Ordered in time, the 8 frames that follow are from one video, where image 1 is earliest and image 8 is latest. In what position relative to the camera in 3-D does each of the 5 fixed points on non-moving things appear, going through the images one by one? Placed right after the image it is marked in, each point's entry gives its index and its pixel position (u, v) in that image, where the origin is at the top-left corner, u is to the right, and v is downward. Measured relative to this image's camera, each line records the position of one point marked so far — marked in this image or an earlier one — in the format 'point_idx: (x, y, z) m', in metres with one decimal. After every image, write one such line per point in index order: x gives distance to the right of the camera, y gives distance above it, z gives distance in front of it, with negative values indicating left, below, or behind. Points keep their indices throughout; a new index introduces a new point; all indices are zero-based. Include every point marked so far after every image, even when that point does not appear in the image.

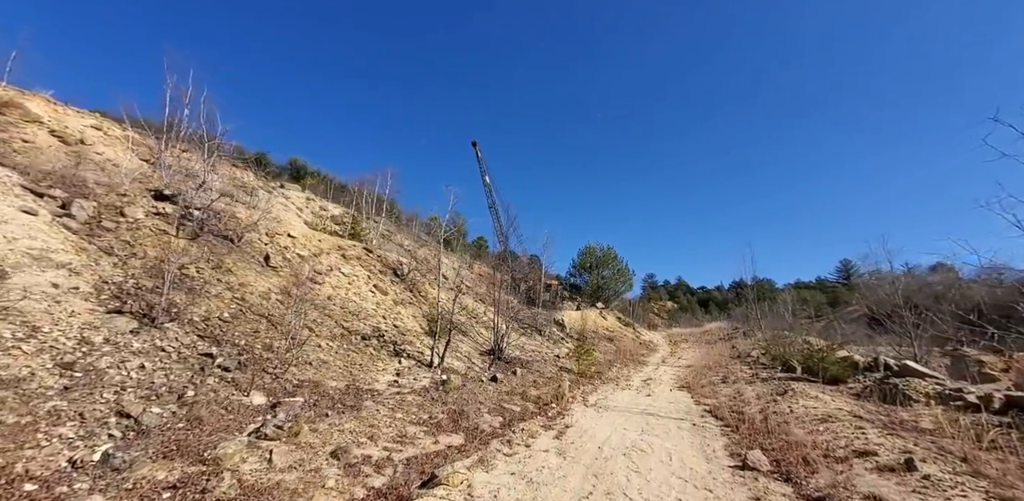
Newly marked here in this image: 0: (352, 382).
0: (-3.2, -2.7, +8.2) m
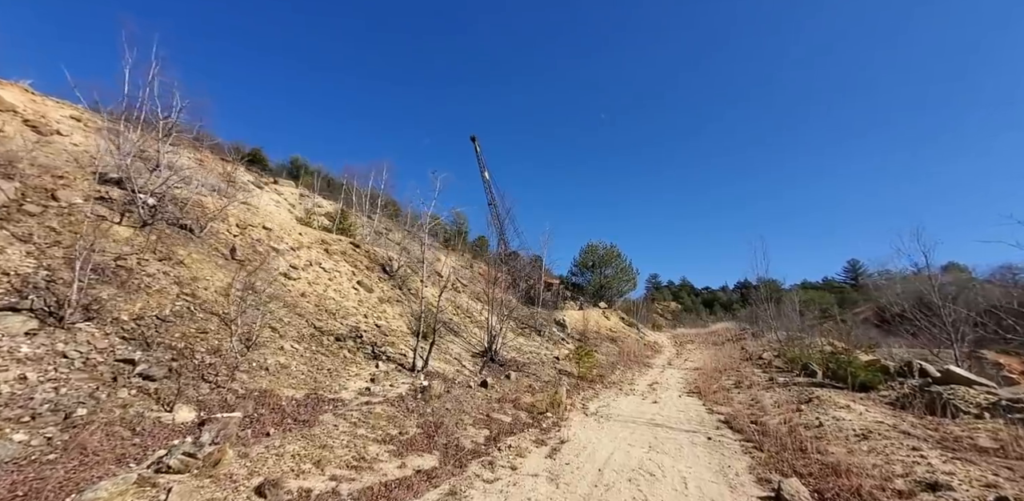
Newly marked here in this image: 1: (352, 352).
0: (-3.4, -2.5, +7.1) m
1: (-3.7, -2.4, +9.5) m
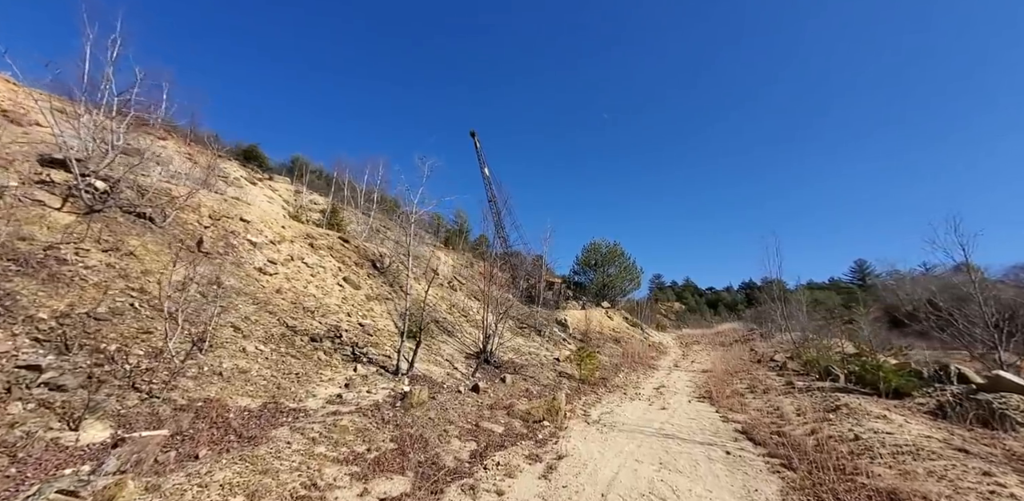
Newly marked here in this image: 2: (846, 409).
0: (-3.6, -2.3, +6.1) m
1: (-3.9, -2.2, +8.6) m
2: (+7.6, -3.6, +9.1) m
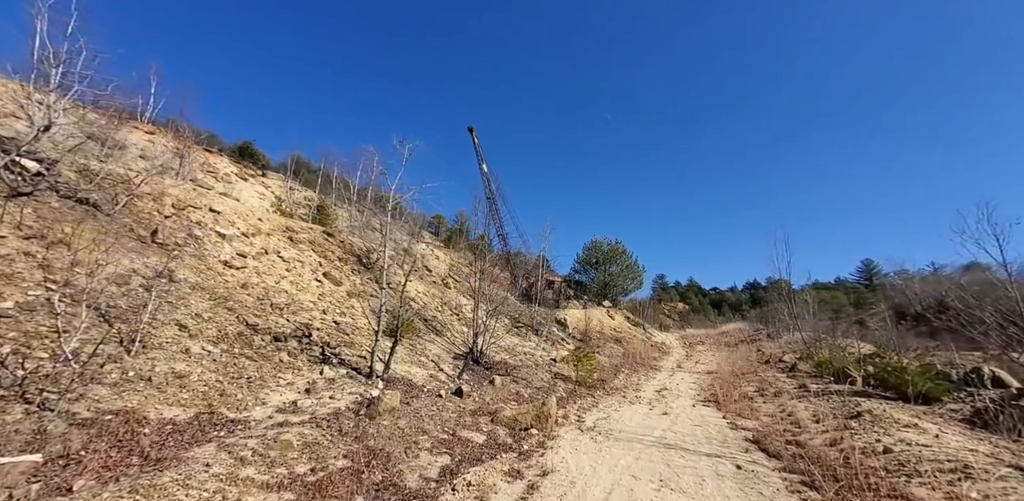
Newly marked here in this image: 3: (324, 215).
0: (-3.9, -2.1, +5.3) m
1: (-4.2, -2.0, +7.7) m
2: (+7.3, -3.3, +8.1) m
3: (-9.2, +1.7, +19.9) m
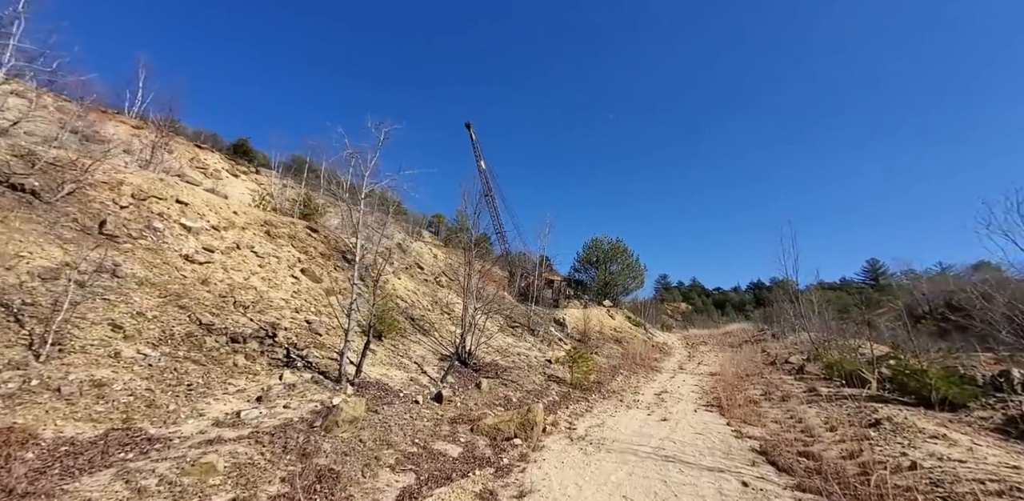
0: (-4.3, -1.9, +4.5) m
1: (-4.5, -1.8, +7.0) m
2: (+6.9, -3.2, +7.3) m
3: (-9.5, +1.9, +19.2) m
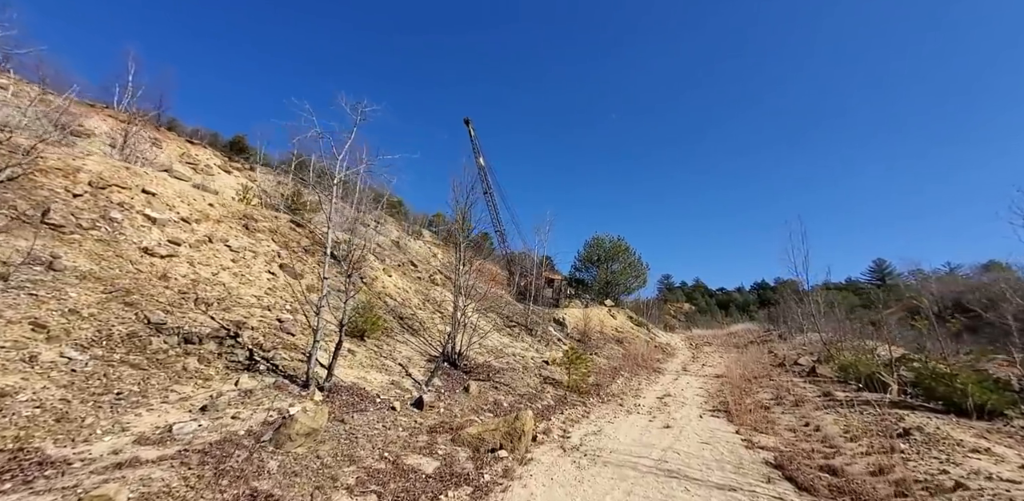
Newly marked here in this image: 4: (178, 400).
0: (-4.5, -1.7, +3.8) m
1: (-4.8, -1.7, +6.3) m
2: (+6.7, -3.0, +6.5) m
3: (-9.7, +2.0, +18.5) m
4: (-4.3, -1.9, +5.3) m
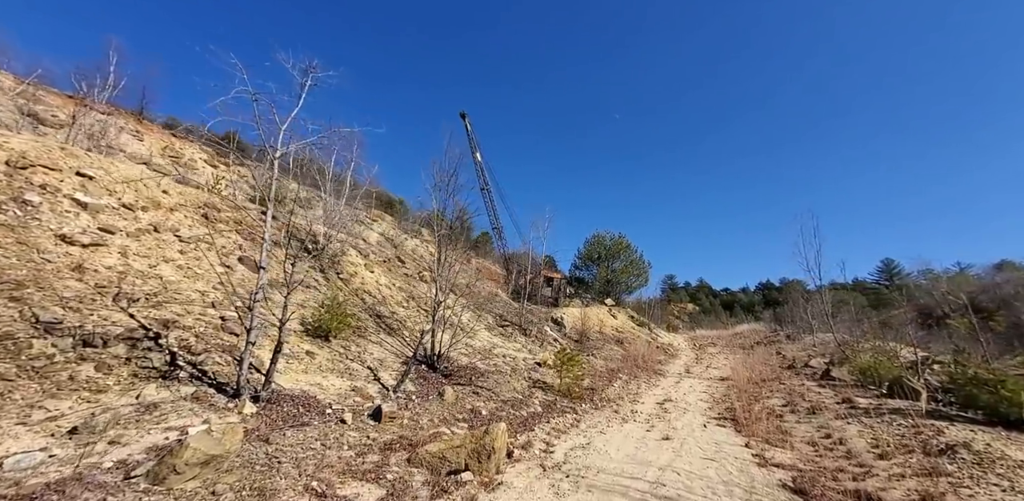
0: (-5.0, -1.5, +2.7) m
1: (-5.2, -1.4, +5.2) m
2: (+6.2, -2.8, +5.4) m
3: (-10.0, +2.3, +17.5) m
4: (-4.8, -1.6, +4.2) m
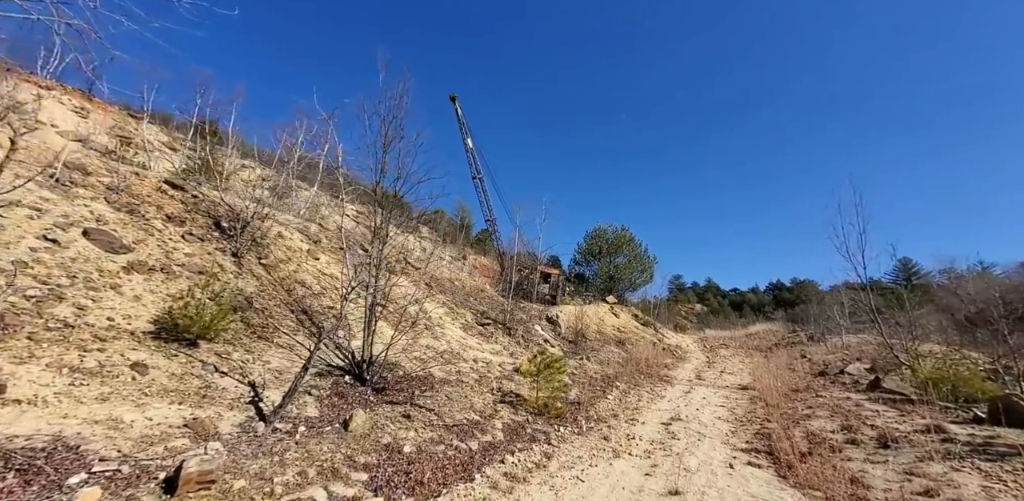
0: (-6.0, -0.9, +0.1) m
1: (-6.2, -0.9, +2.6) m
2: (+5.3, -2.2, +2.6) m
3: (-10.9, +2.8, +14.9) m
4: (-5.8, -1.1, +1.6) m
